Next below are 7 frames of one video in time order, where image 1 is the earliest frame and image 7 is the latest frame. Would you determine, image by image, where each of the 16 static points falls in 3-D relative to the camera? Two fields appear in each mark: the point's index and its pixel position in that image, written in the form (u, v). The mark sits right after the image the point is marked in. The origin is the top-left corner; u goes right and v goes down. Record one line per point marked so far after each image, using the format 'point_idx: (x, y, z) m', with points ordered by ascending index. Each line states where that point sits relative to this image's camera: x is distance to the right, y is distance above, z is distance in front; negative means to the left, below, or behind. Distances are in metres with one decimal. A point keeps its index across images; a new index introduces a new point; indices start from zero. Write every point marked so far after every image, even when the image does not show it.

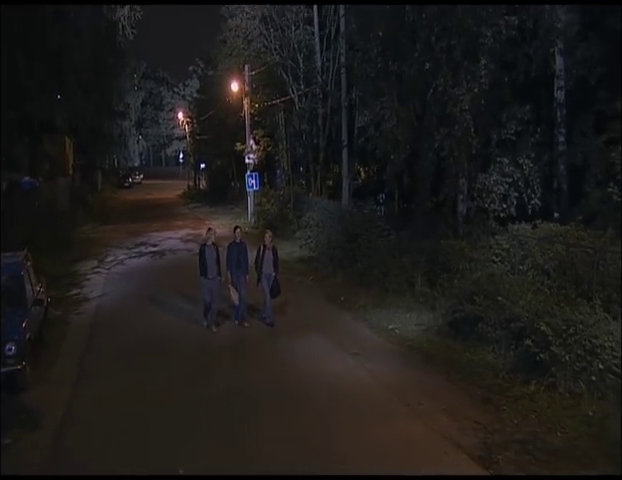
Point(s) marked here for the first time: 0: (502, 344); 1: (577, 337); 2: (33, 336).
0: (+2.8, -1.5, +13.6) m
1: (+3.5, -1.3, +12.2) m
2: (-4.0, -1.3, +13.2) m
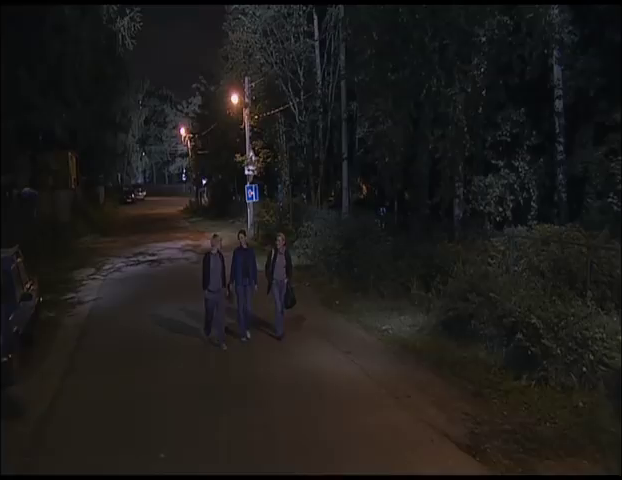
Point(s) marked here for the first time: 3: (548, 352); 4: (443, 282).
0: (+2.6, -1.4, +13.5) m
1: (+3.4, -1.2, +12.1) m
2: (-4.1, -1.2, +13.1) m
3: (+3.1, -1.5, +12.3) m
4: (+2.1, -0.7, +15.5) m
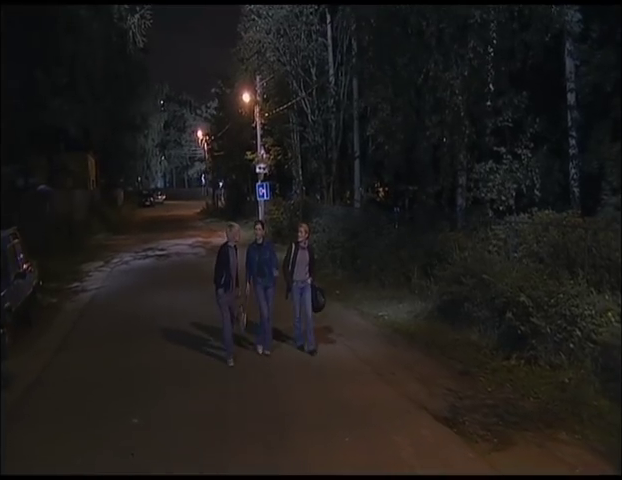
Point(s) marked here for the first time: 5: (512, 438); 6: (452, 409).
0: (+2.5, -1.2, +13.3) m
1: (+3.2, -0.9, +11.8) m
2: (-4.3, -0.9, +13.2) m
3: (+3.0, -1.2, +12.1) m
4: (+2.0, -0.5, +15.3) m
5: (+2.2, -2.1, +9.8) m
6: (+1.6, -2.0, +10.7) m
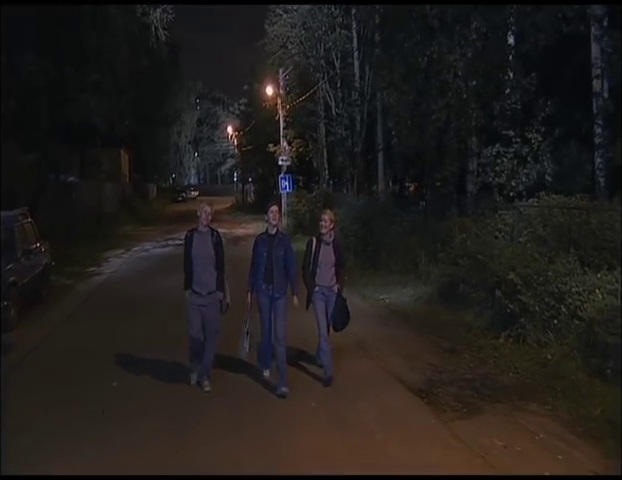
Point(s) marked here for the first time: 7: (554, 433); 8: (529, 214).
0: (+2.4, -0.9, +13.1) m
1: (+3.0, -0.6, +11.6) m
2: (-4.3, -0.6, +13.6) m
3: (+2.8, -0.9, +11.9) m
4: (+2.1, -0.2, +15.2) m
5: (+1.8, -1.8, +9.7) m
6: (+1.4, -1.6, +10.7) m
7: (+2.3, -1.8, +8.8) m
8: (+3.5, +0.4, +14.6) m
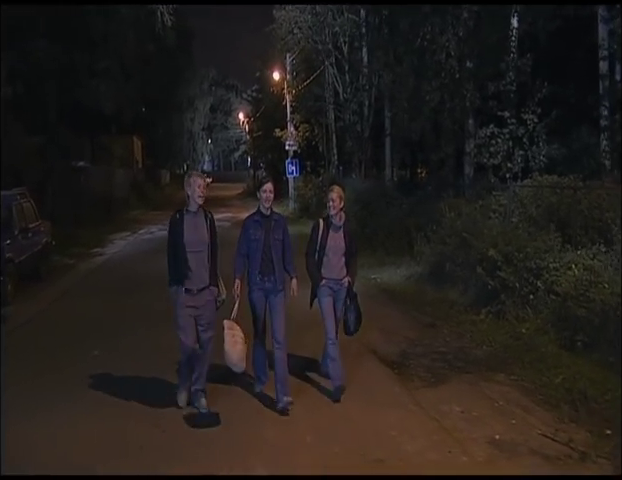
0: (+2.2, -0.6, +13.2) m
1: (+2.7, -0.3, +11.7) m
2: (-4.5, -0.3, +14.0) m
3: (+2.5, -0.6, +12.0) m
4: (+2.0, +0.1, +15.4) m
5: (+1.5, -1.5, +9.8) m
6: (+1.1, -1.3, +10.8) m
7: (+2.0, -1.6, +8.9) m
8: (+3.3, +0.7, +14.6) m
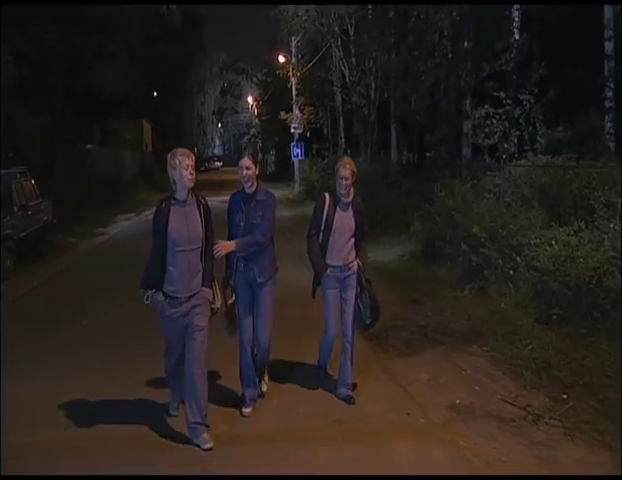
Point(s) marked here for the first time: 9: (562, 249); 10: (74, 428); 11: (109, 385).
0: (+2.1, -0.3, +13.4) m
1: (+2.6, 0.0, +11.9) m
2: (-4.6, +0.1, +14.4) m
3: (+2.4, -0.3, +12.2) m
4: (+2.0, +0.5, +15.5) m
5: (+1.2, -1.2, +10.1) m
6: (+0.9, -1.0, +11.0) m
7: (+1.7, -1.3, +9.1) m
8: (+3.2, +1.1, +14.7) m
9: (+2.9, -0.1, +10.8) m
10: (-1.9, -1.5, +7.2) m
11: (-1.9, -1.3, +8.6) m
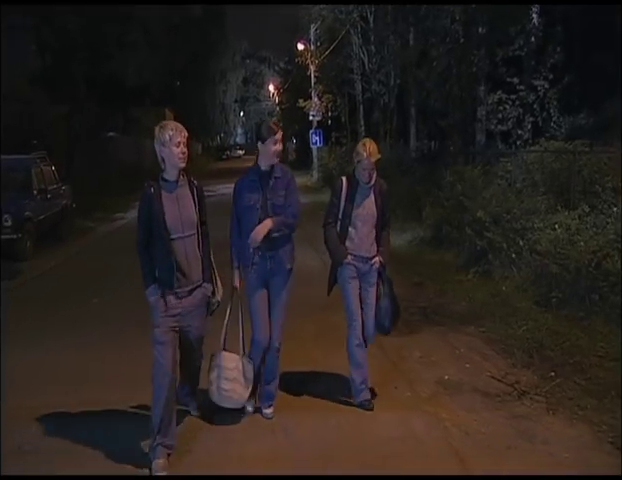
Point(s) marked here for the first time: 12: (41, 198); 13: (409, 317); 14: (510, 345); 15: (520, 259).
0: (+2.2, 0.0, +13.5) m
1: (+2.6, +0.2, +12.0) m
2: (-4.4, +0.4, +14.7) m
3: (+2.4, -0.1, +12.3) m
4: (+2.2, +0.7, +15.6) m
5: (+1.2, -1.0, +10.2) m
6: (+0.9, -0.8, +11.2) m
7: (+1.6, -1.1, +9.2) m
8: (+3.4, +1.3, +14.8) m
9: (+3.0, +0.1, +10.9) m
10: (-2.0, -1.3, +7.5) m
11: (-2.0, -1.1, +8.9) m
12: (-4.5, +0.7, +15.3) m
13: (+1.1, -0.9, +10.7) m
14: (+2.0, -1.0, +9.3) m
15: (+2.7, -0.3, +11.5) m
